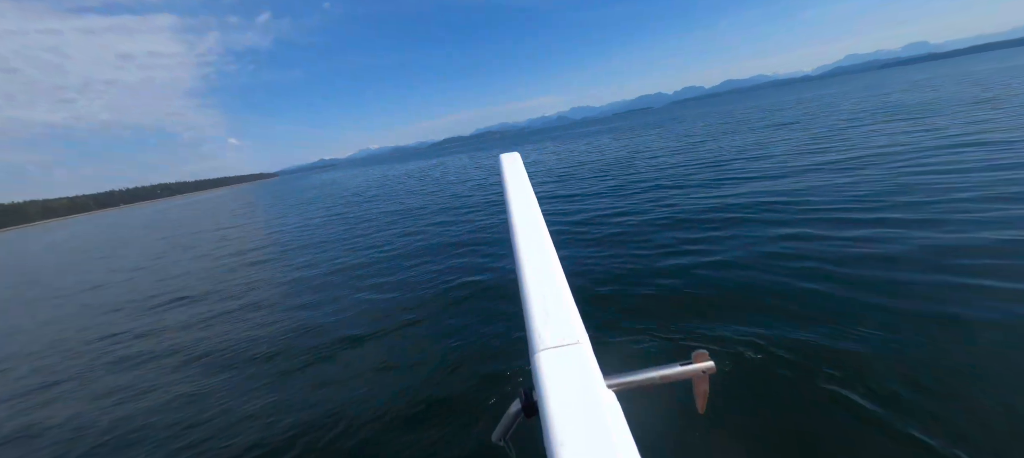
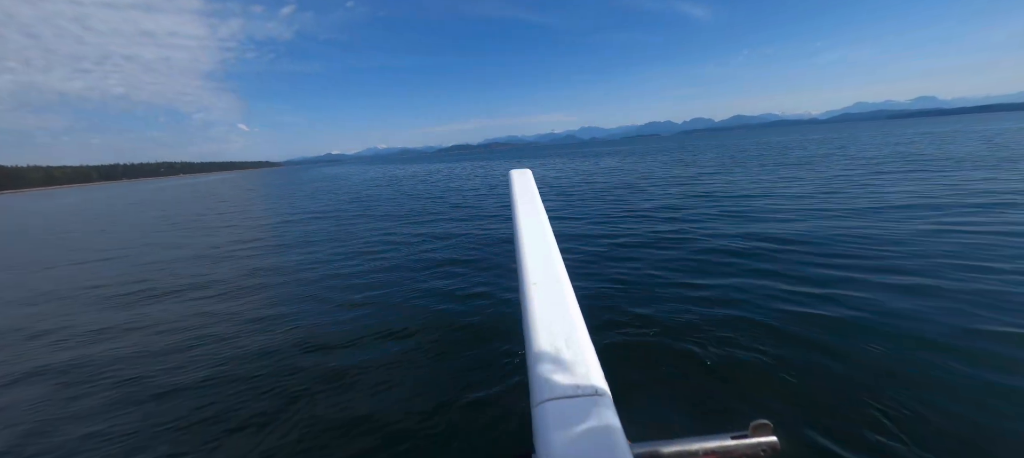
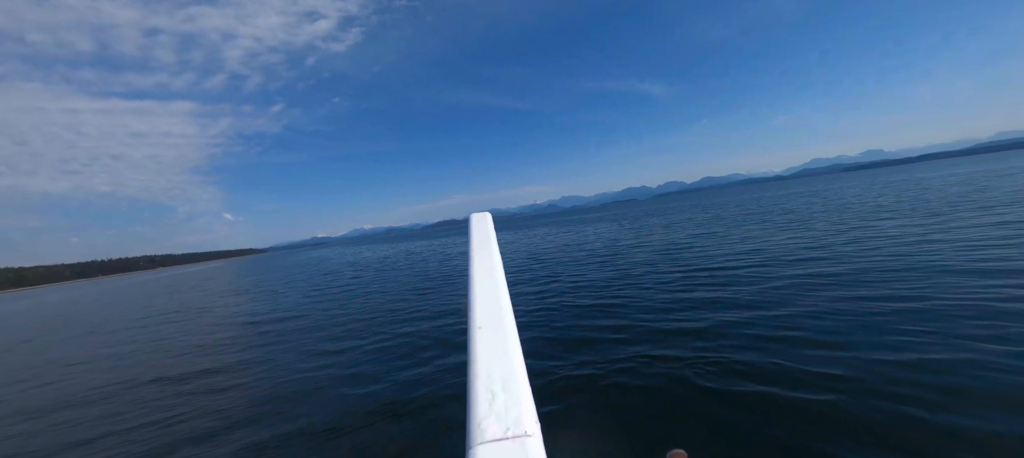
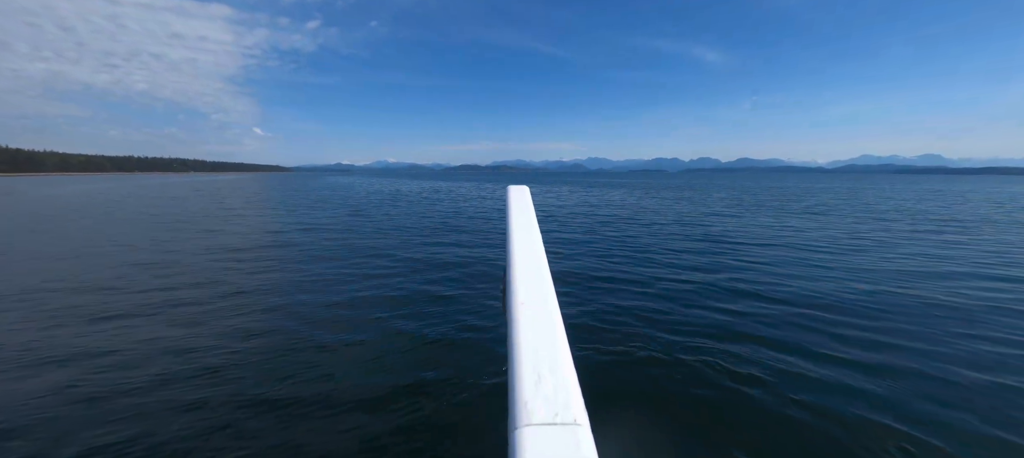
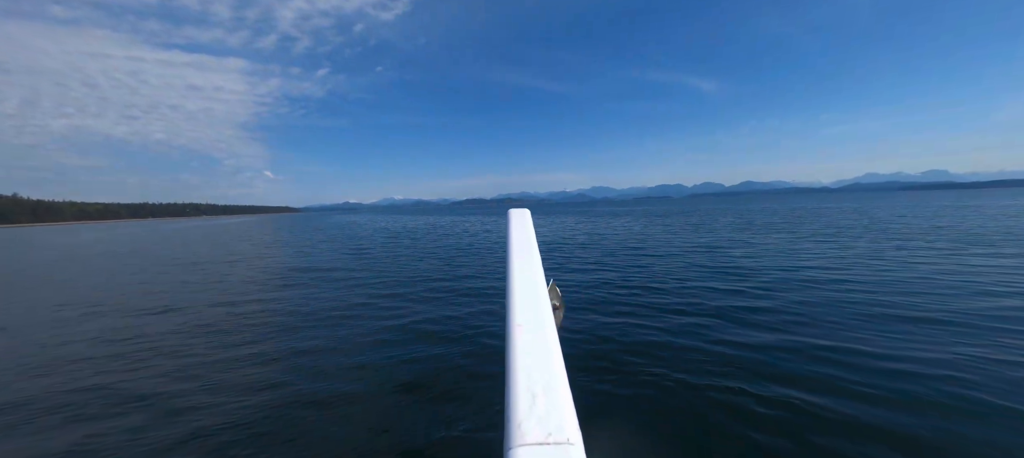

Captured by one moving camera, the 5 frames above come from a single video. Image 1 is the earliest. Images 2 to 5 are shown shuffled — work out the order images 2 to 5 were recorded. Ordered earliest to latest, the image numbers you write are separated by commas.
2, 4, 5, 3
